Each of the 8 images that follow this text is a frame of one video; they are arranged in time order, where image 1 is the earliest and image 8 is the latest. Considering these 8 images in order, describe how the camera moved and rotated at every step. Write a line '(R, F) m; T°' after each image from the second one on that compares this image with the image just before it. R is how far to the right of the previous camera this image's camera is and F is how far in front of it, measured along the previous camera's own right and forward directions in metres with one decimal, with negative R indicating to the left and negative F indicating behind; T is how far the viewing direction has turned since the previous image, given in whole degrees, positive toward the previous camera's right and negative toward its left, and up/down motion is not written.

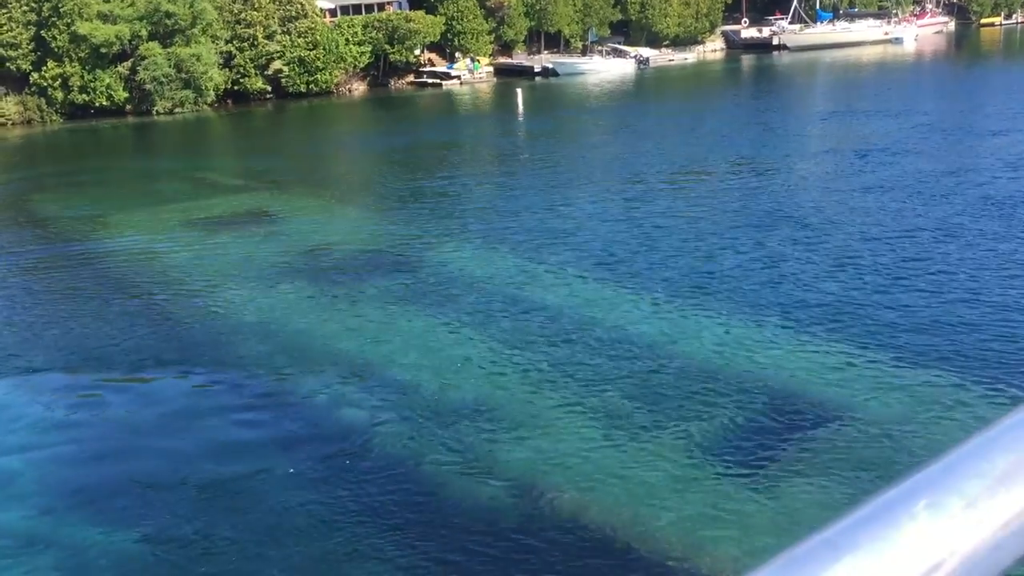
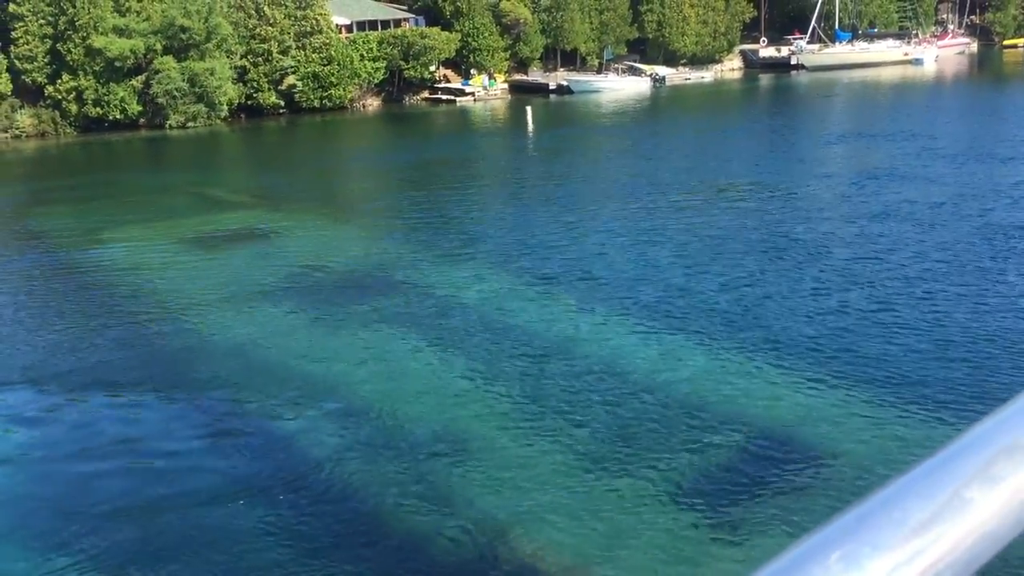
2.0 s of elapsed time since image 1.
(+0.6, +0.4) m; -1°
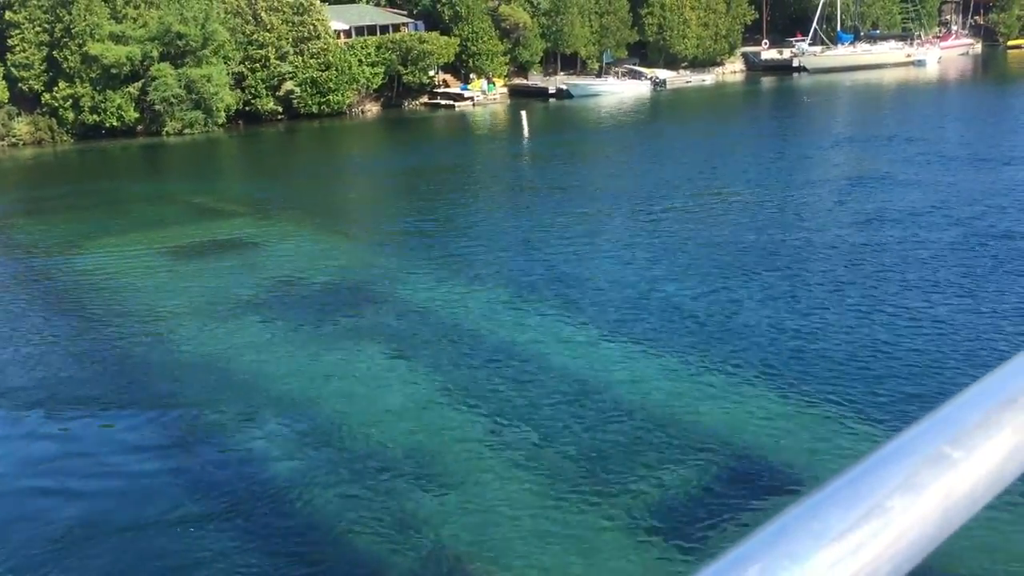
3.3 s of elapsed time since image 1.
(+0.4, +0.3) m; 0°
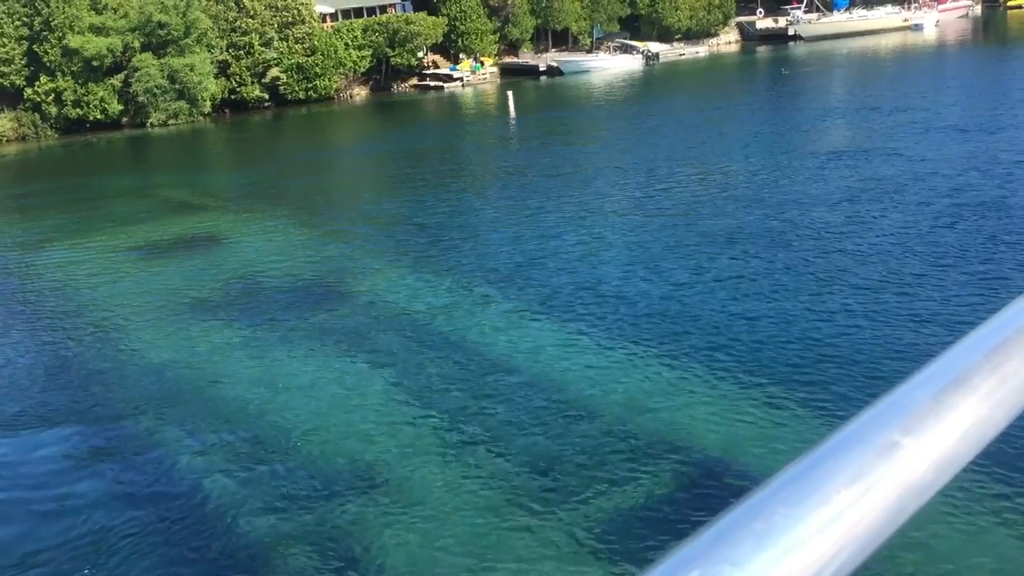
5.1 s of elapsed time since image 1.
(+0.6, +0.7) m; 0°
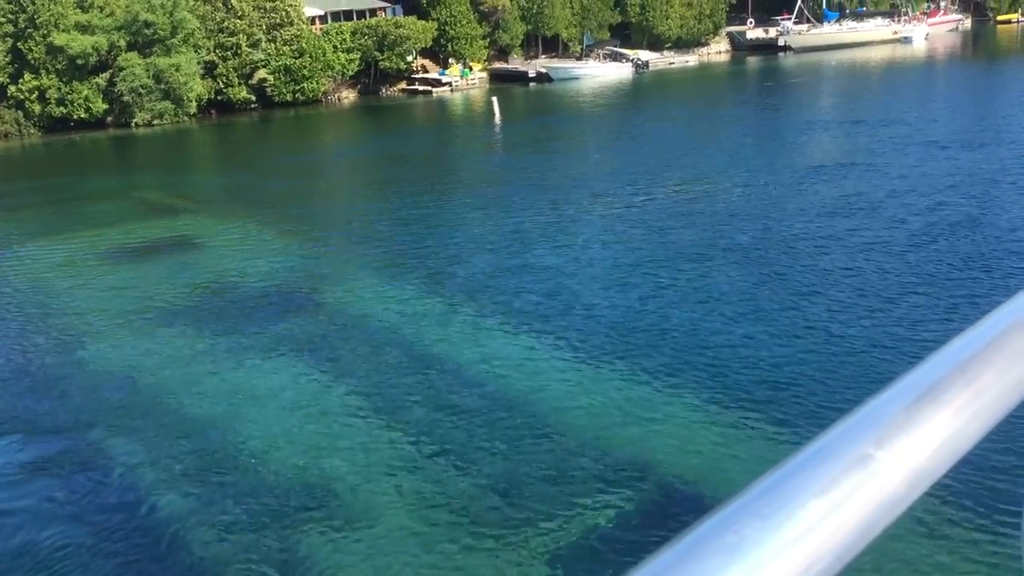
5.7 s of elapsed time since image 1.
(+0.3, +0.3) m; +1°
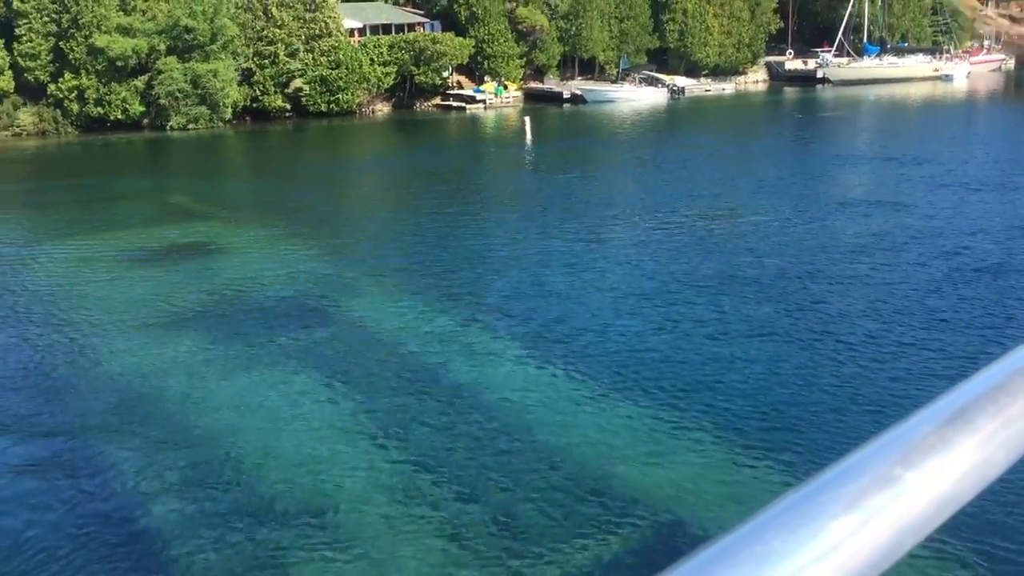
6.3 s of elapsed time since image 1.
(+0.1, +0.2) m; -2°
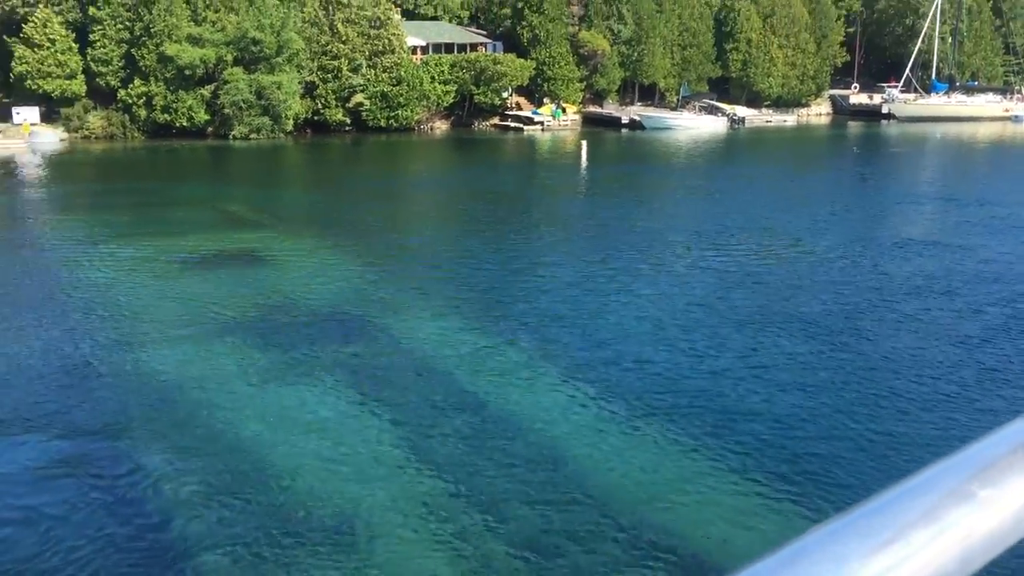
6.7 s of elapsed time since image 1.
(+0.3, +0.1) m; -3°
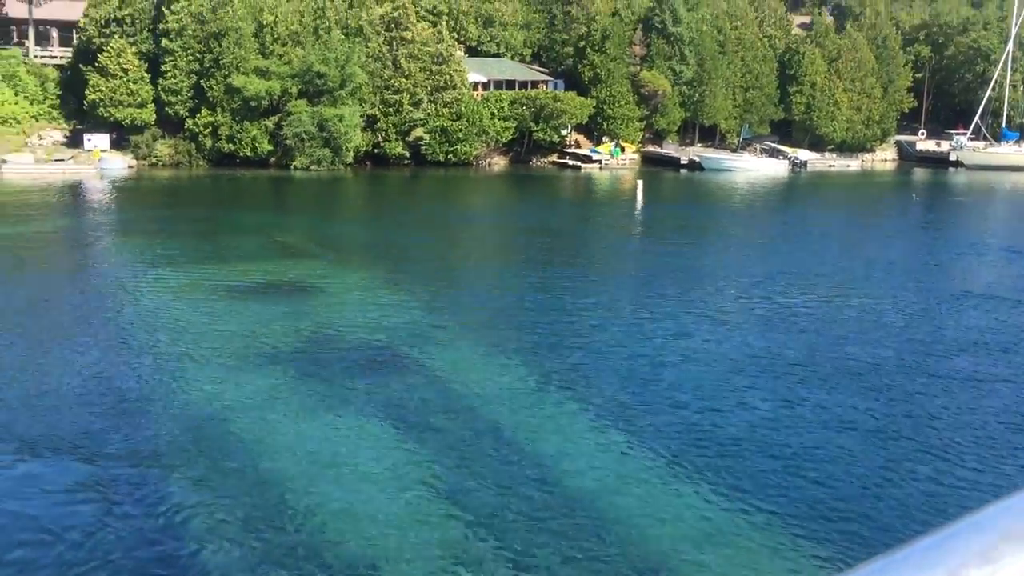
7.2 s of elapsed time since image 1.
(+0.3, +0.2) m; -3°
